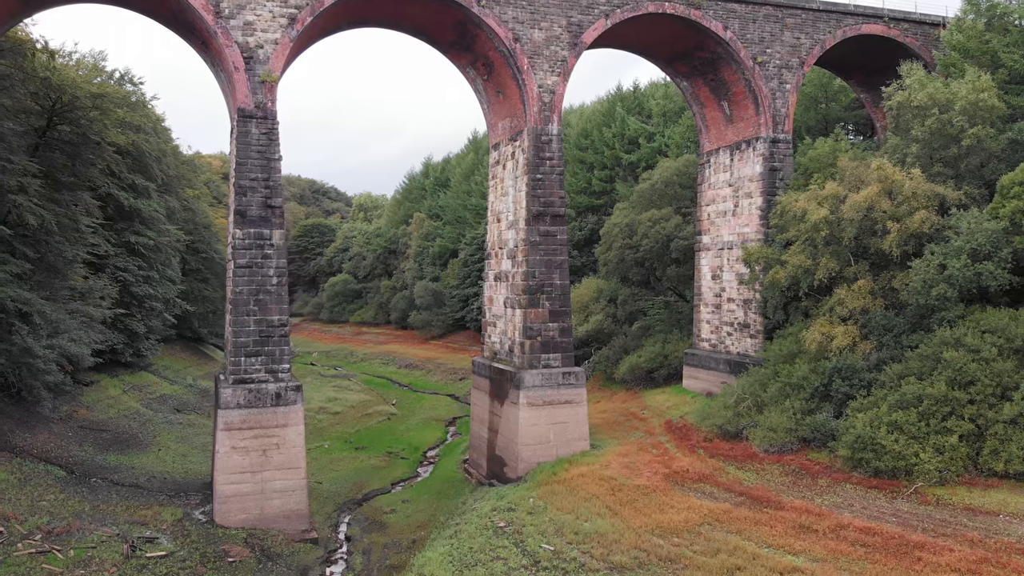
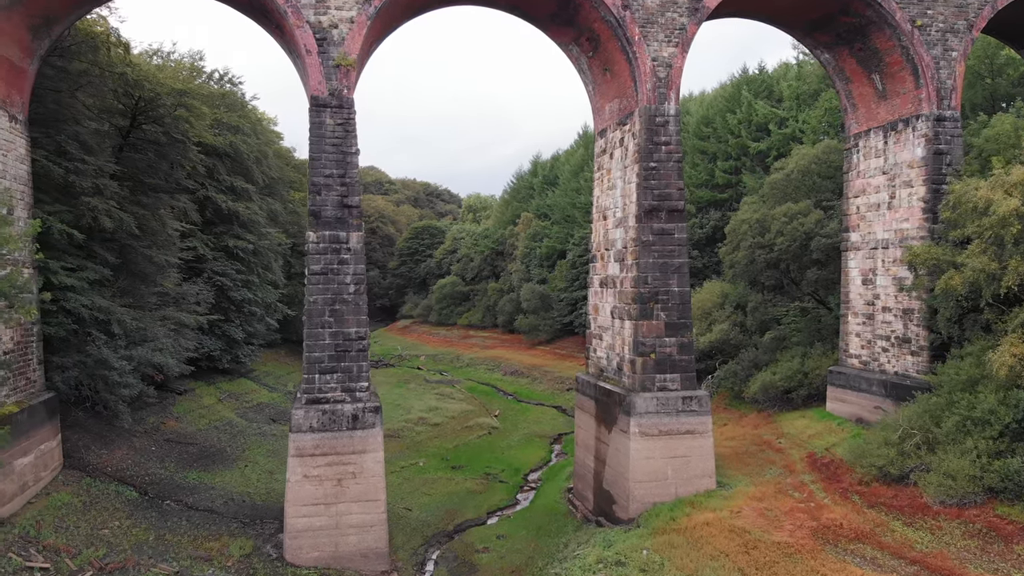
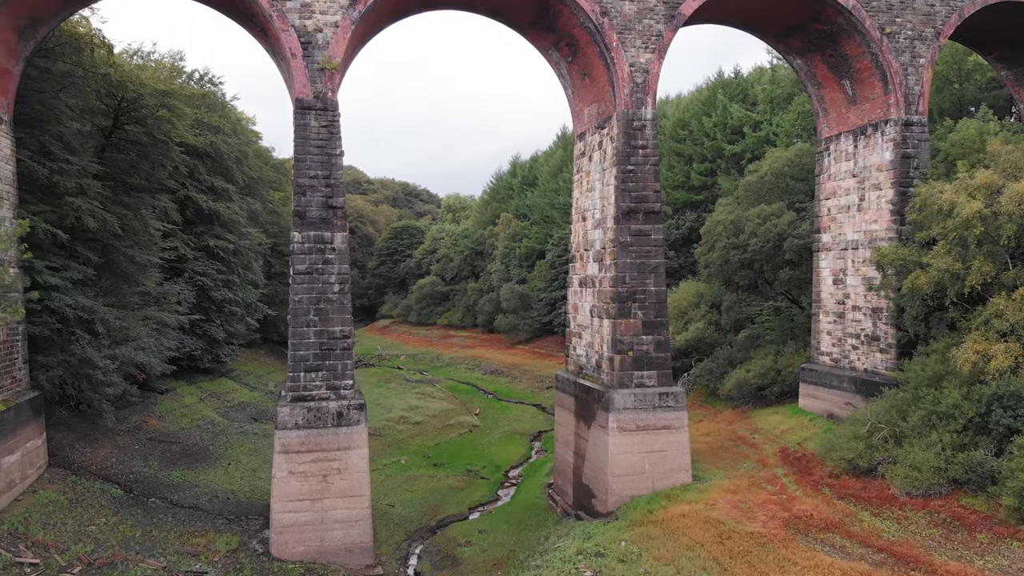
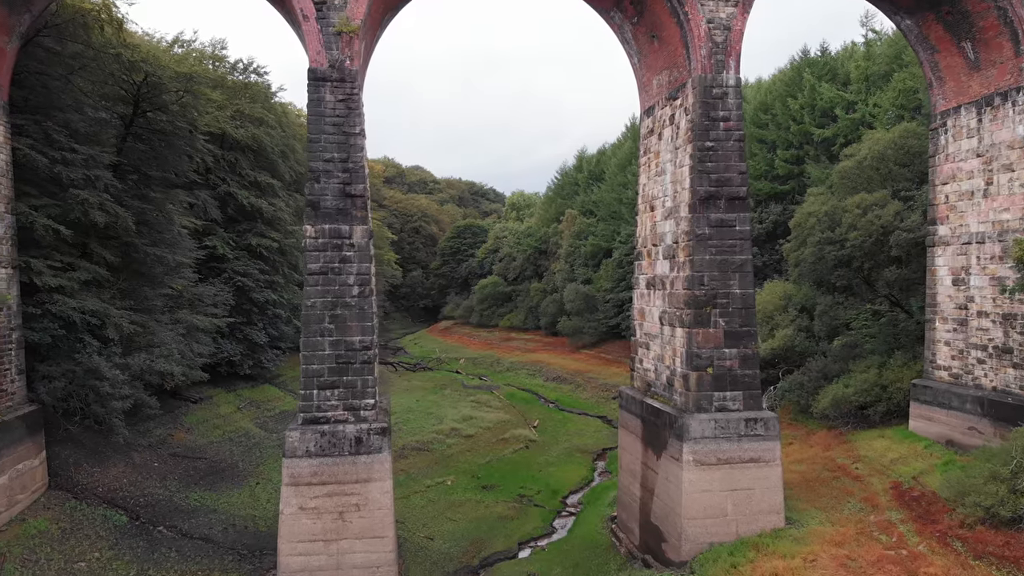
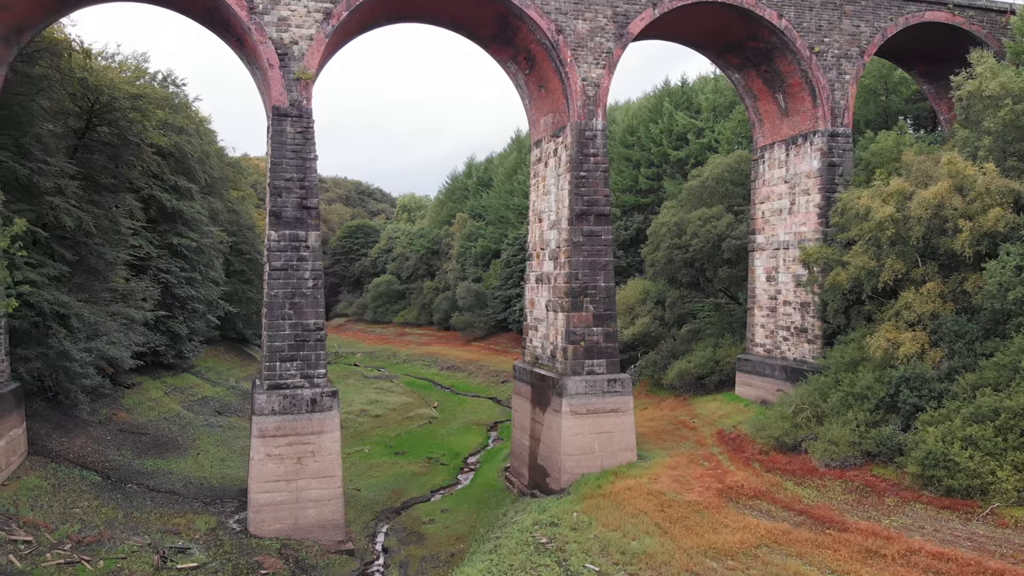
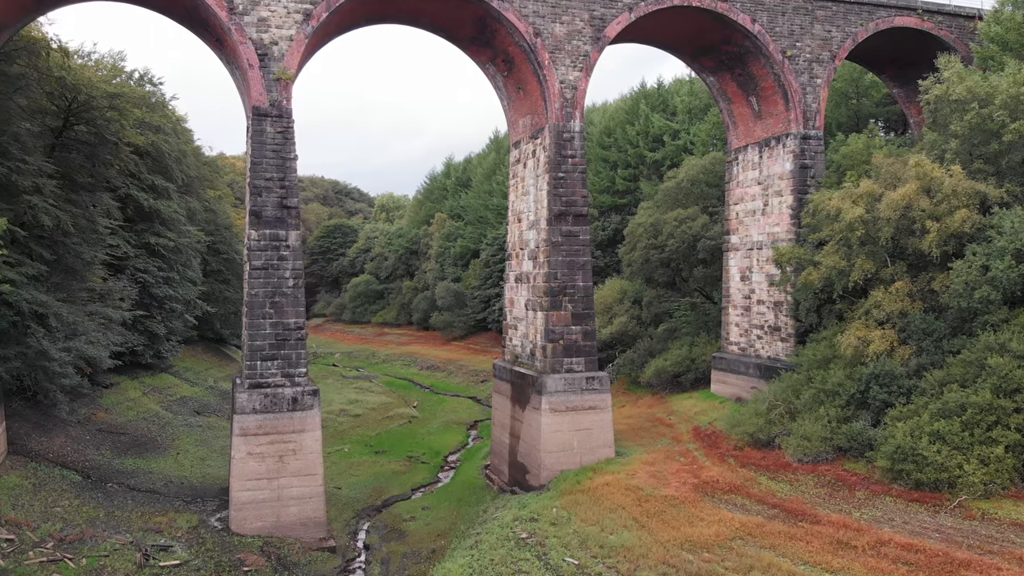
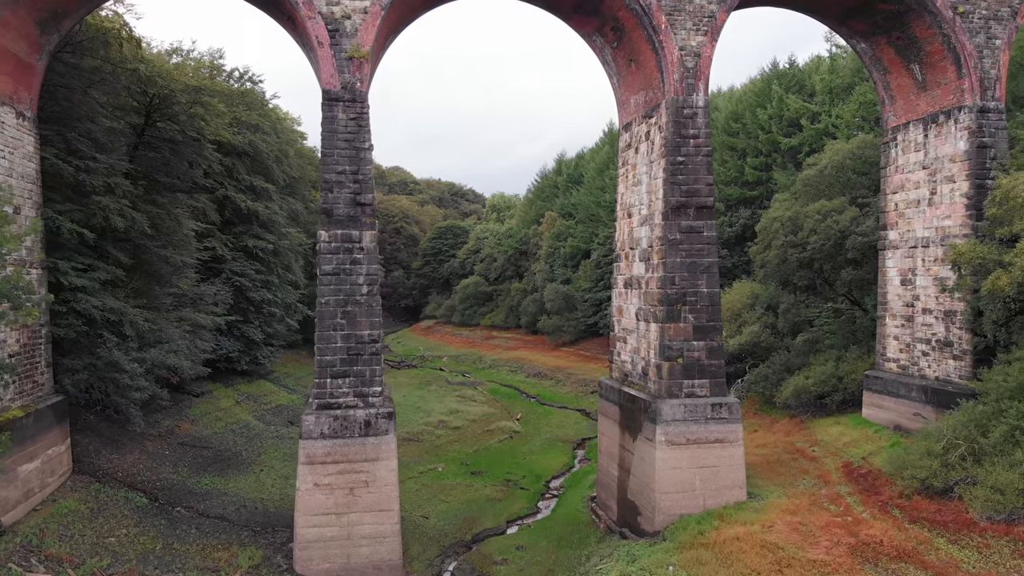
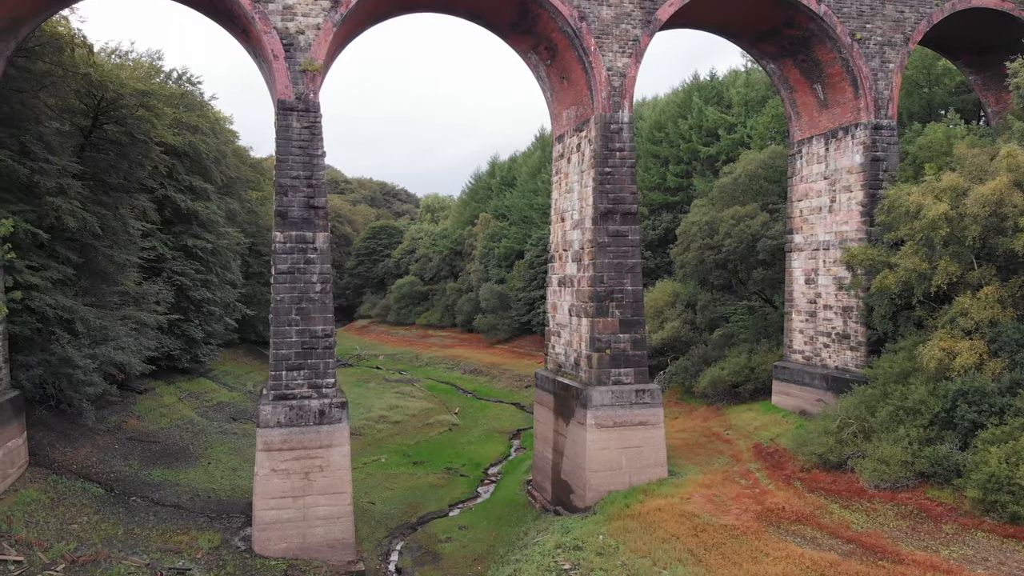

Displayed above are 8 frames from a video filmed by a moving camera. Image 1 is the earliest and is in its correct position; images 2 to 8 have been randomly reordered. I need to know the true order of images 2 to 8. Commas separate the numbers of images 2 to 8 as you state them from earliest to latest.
6, 5, 8, 3, 2, 7, 4
